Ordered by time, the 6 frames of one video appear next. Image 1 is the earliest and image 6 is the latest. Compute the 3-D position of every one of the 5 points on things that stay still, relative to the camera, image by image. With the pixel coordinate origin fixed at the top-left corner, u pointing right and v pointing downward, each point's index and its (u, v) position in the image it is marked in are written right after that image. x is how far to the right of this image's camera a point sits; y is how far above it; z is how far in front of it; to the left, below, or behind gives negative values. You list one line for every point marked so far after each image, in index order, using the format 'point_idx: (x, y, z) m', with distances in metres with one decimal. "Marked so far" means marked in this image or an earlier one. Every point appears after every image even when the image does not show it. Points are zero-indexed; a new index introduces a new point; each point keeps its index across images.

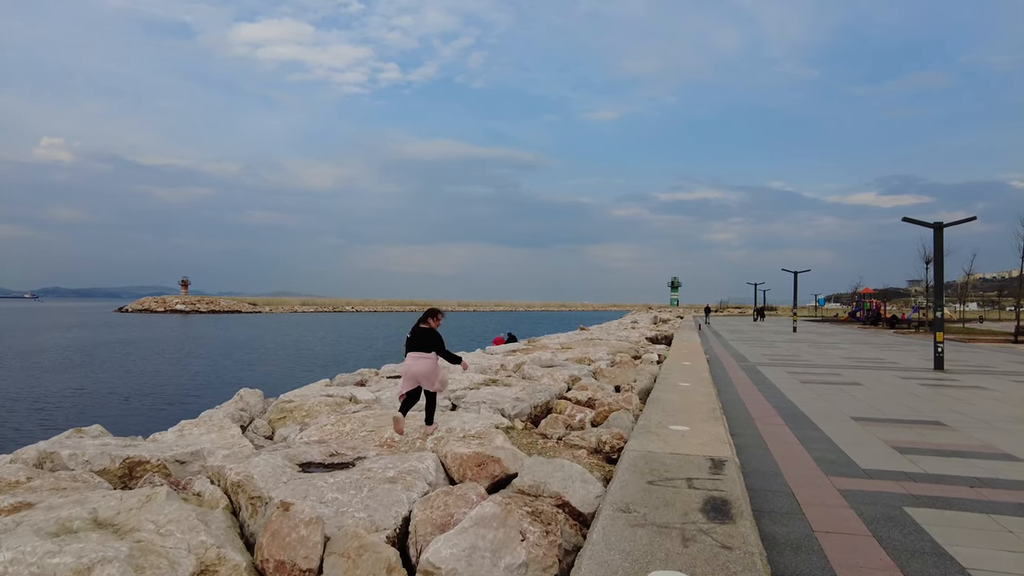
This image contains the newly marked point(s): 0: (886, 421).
0: (+4.8, -1.7, +9.1) m
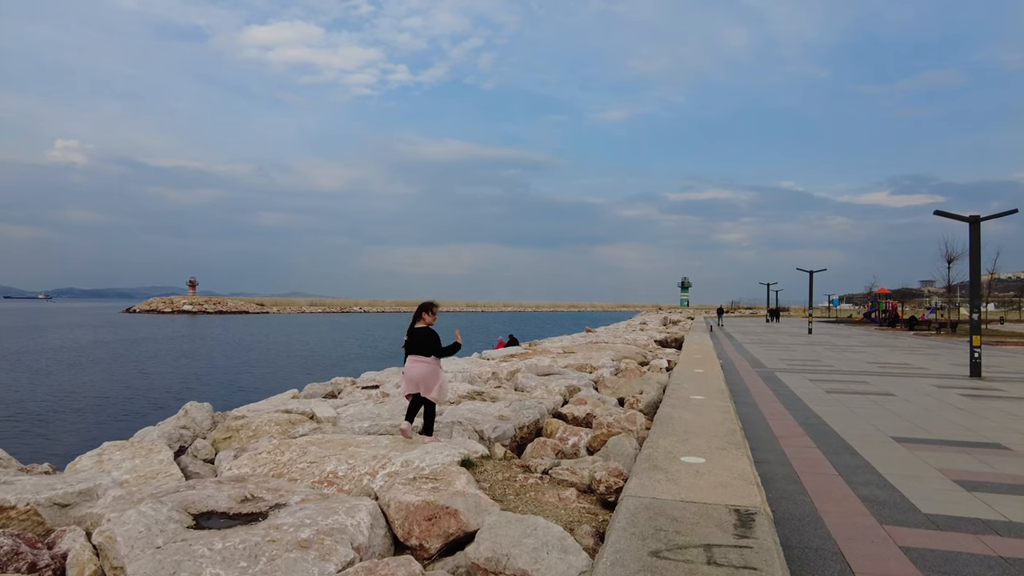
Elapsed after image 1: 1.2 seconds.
0: (+4.6, -1.7, +7.7) m
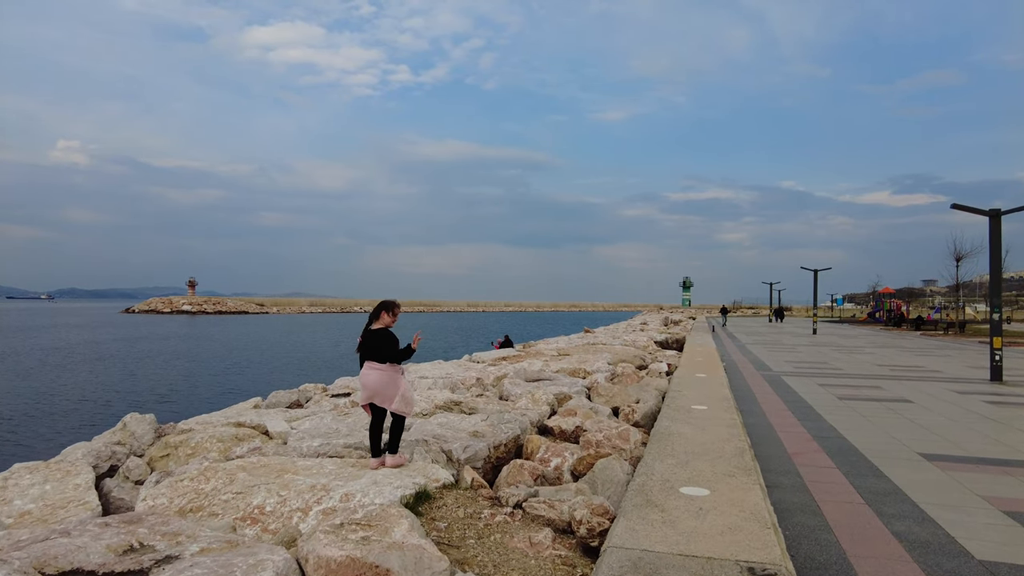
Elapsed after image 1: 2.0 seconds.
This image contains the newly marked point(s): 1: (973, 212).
0: (+4.4, -1.7, +6.8) m
1: (+9.4, +1.5, +14.5) m
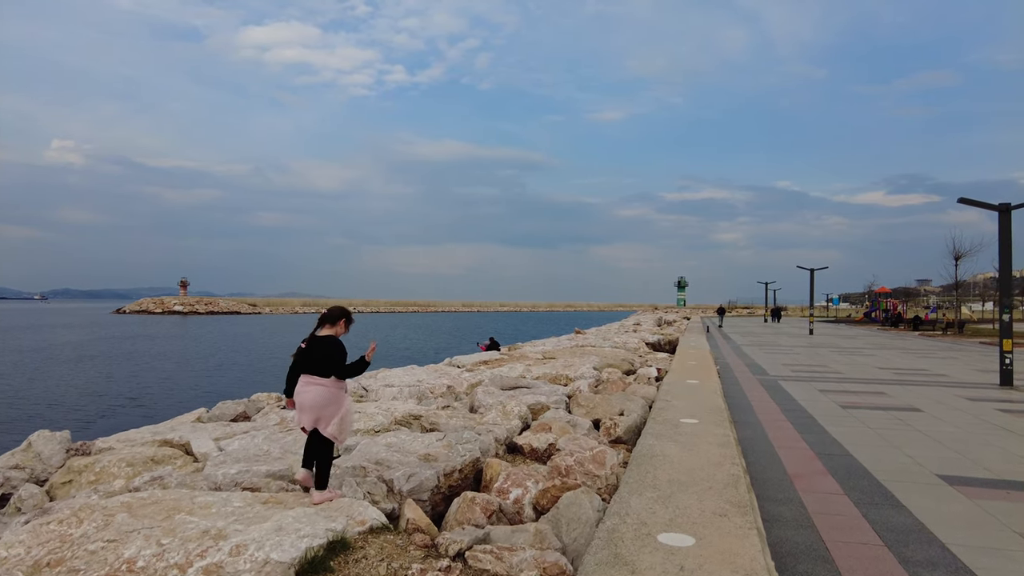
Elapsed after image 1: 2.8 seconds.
0: (+4.0, -1.6, +5.9) m
1: (+9.0, +1.6, +13.6) m
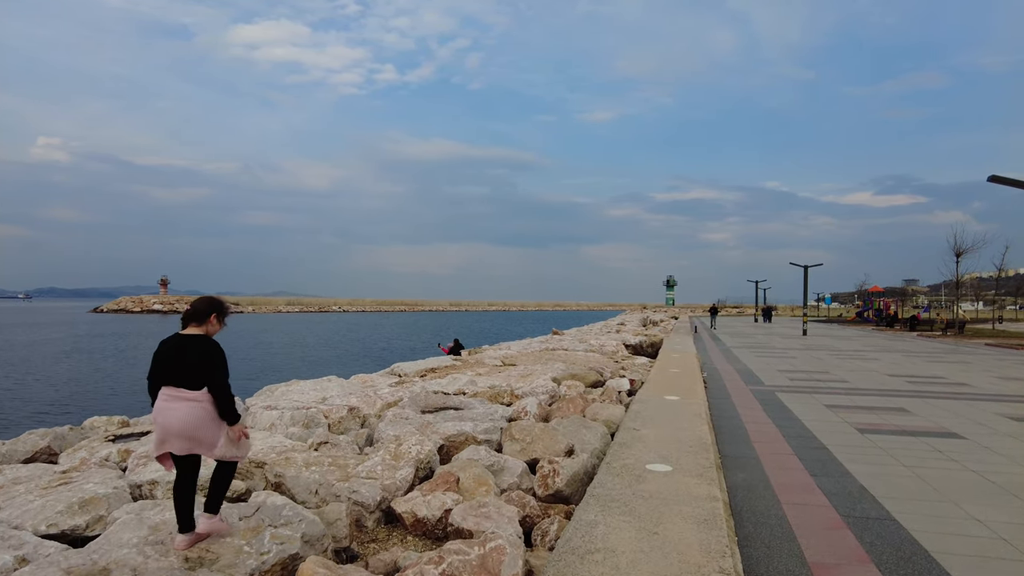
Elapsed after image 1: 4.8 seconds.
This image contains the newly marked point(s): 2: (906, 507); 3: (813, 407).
0: (+3.2, -1.6, +3.6) m
1: (+8.1, +1.6, +11.4) m
2: (+3.0, -1.6, +5.3) m
3: (+4.5, -1.8, +10.6) m
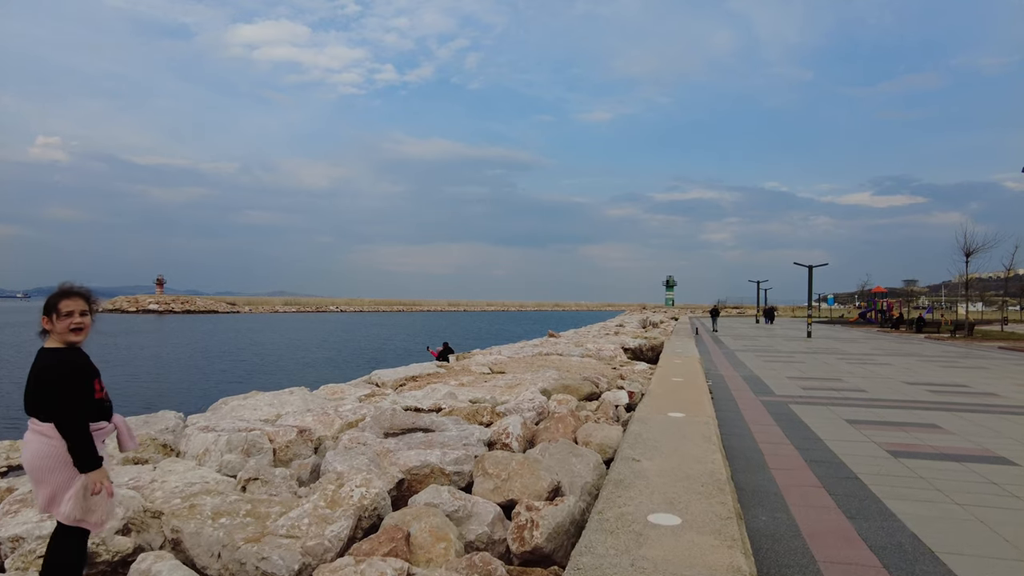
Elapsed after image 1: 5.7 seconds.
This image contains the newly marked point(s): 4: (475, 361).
0: (+3.0, -1.6, +2.4) m
1: (+7.9, +1.6, +10.3) m
2: (+2.8, -1.6, +4.2) m
3: (+4.3, -1.8, +9.5) m
4: (-0.7, -1.5, +14.5) m
